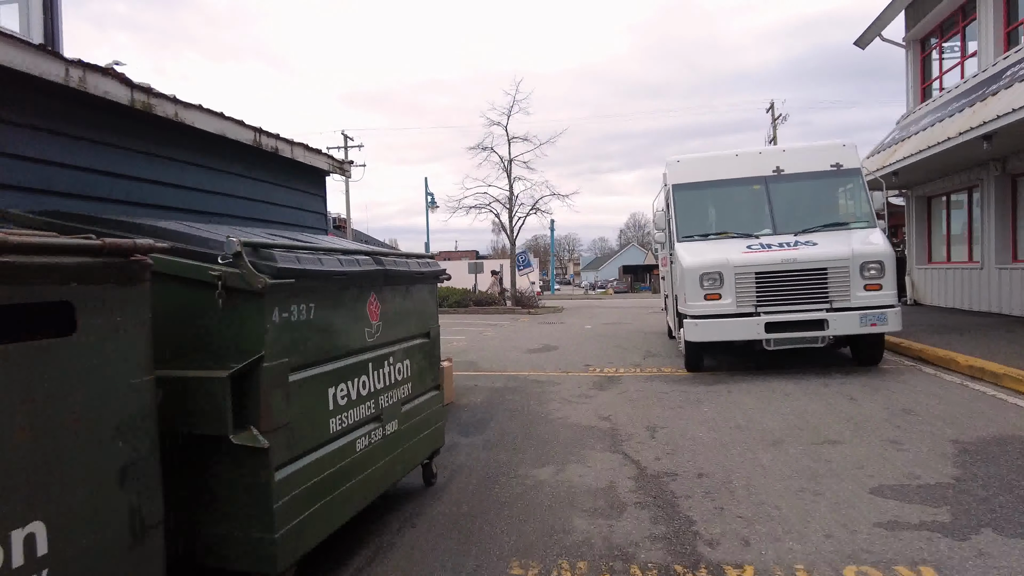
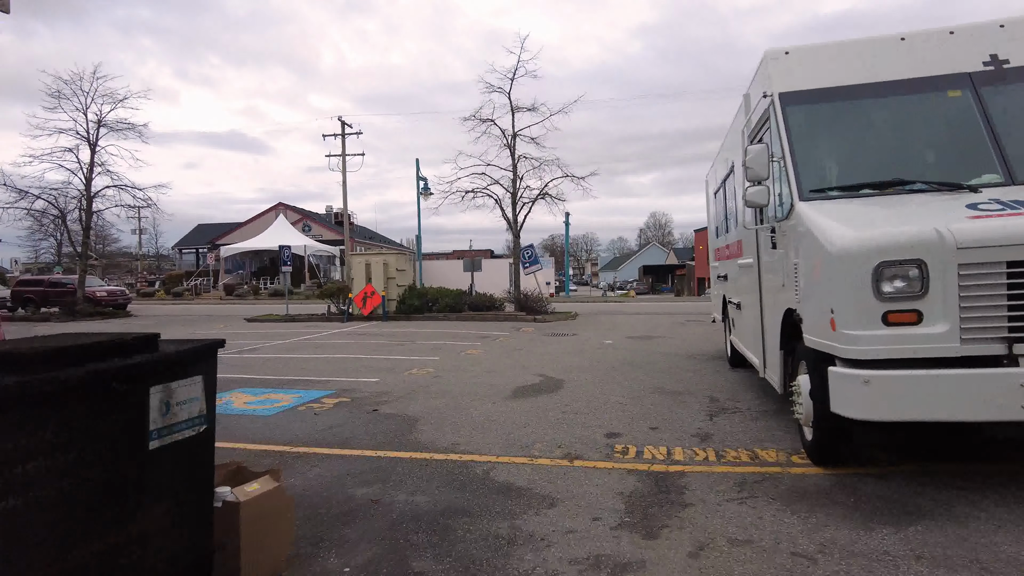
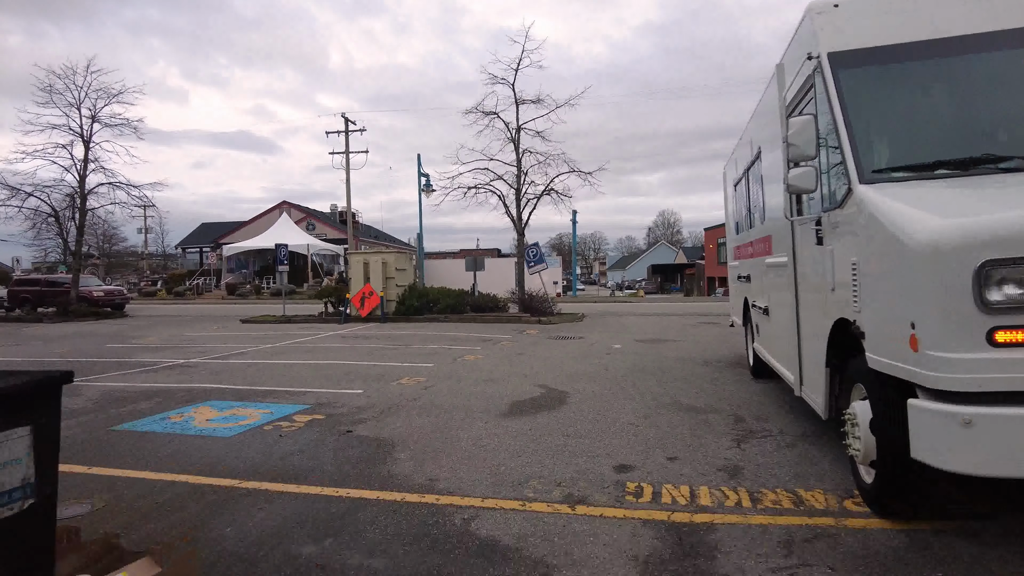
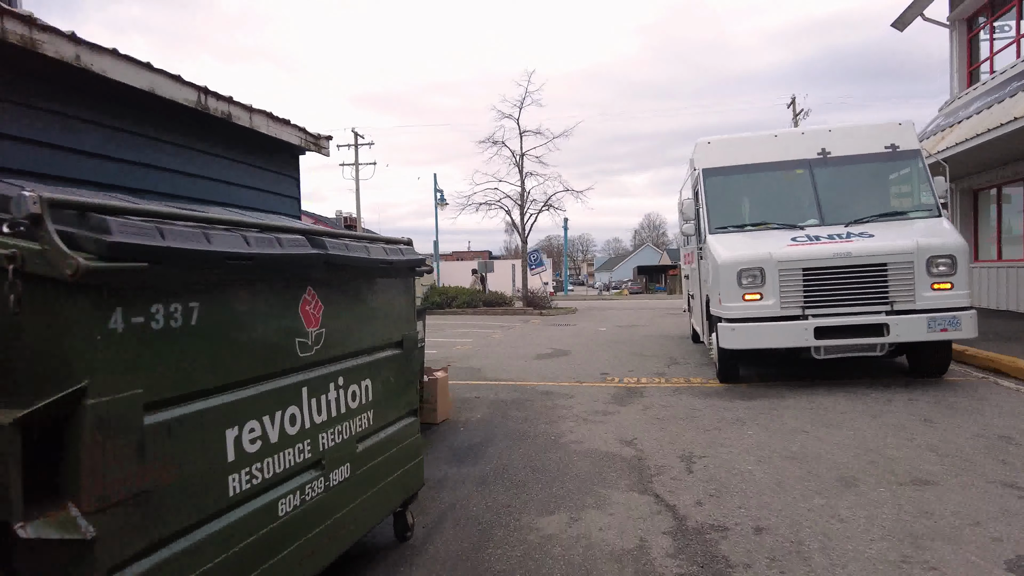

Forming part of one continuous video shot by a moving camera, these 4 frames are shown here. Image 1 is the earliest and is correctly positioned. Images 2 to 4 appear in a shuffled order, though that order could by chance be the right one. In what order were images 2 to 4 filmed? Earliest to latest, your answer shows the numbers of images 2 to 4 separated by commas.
4, 2, 3
